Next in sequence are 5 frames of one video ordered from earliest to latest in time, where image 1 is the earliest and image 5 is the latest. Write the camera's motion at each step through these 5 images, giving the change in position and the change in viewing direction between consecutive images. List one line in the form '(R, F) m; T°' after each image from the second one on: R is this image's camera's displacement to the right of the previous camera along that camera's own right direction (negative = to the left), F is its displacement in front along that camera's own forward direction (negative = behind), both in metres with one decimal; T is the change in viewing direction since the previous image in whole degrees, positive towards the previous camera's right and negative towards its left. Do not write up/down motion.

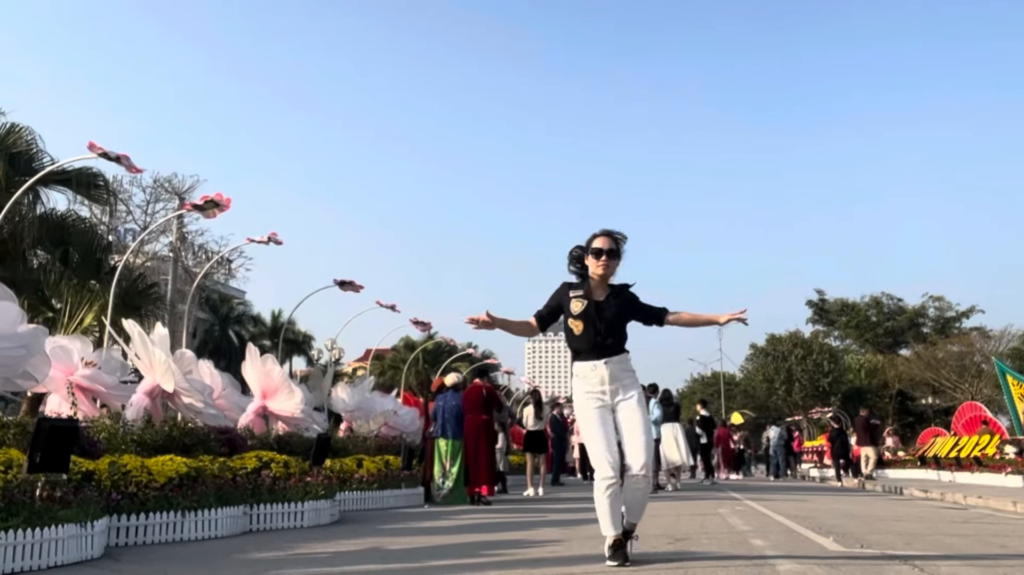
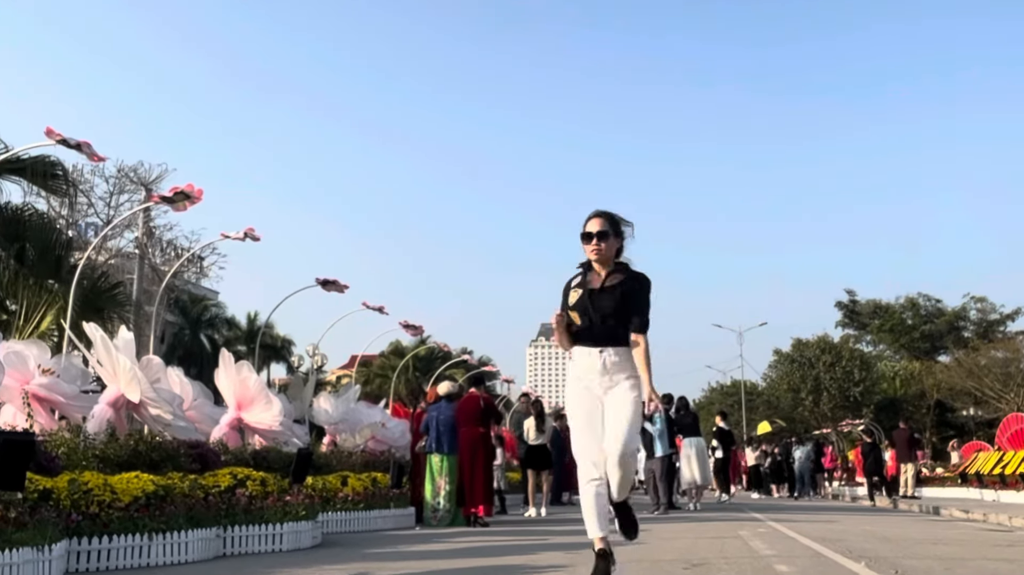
(-0.1, +1.6) m; 0°
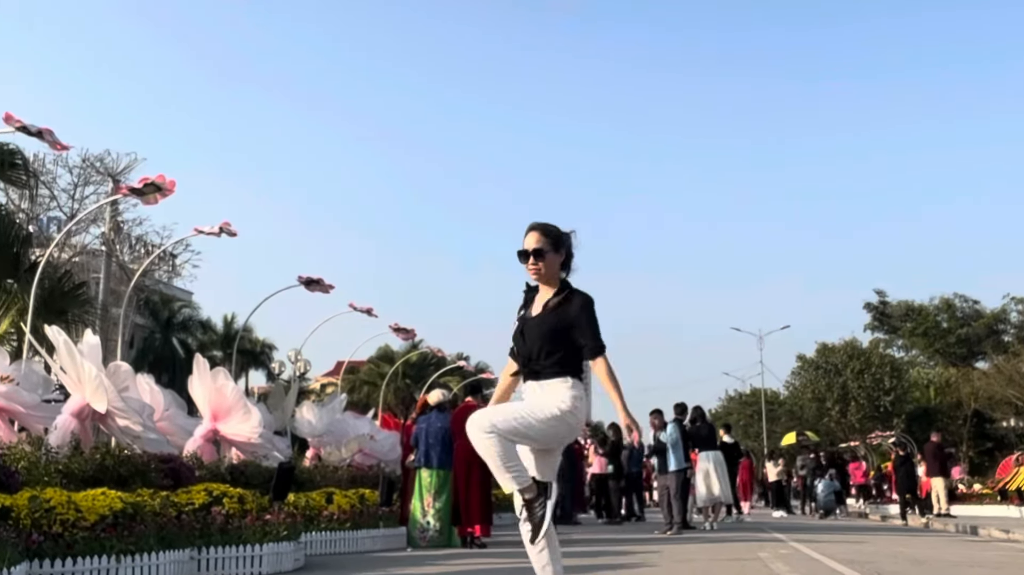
(-0.1, +1.3) m; 0°
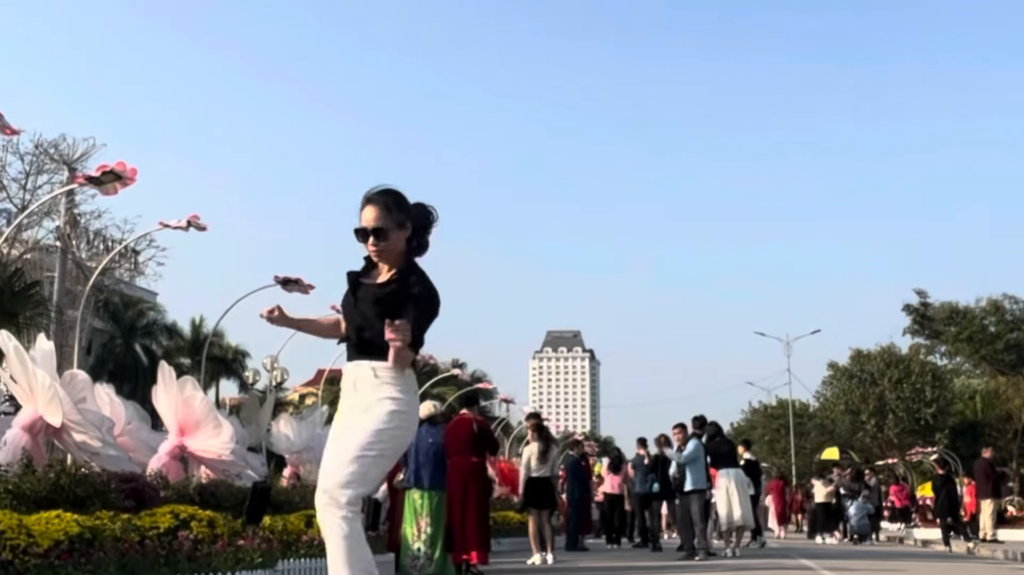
(-0.1, +1.5) m; 0°
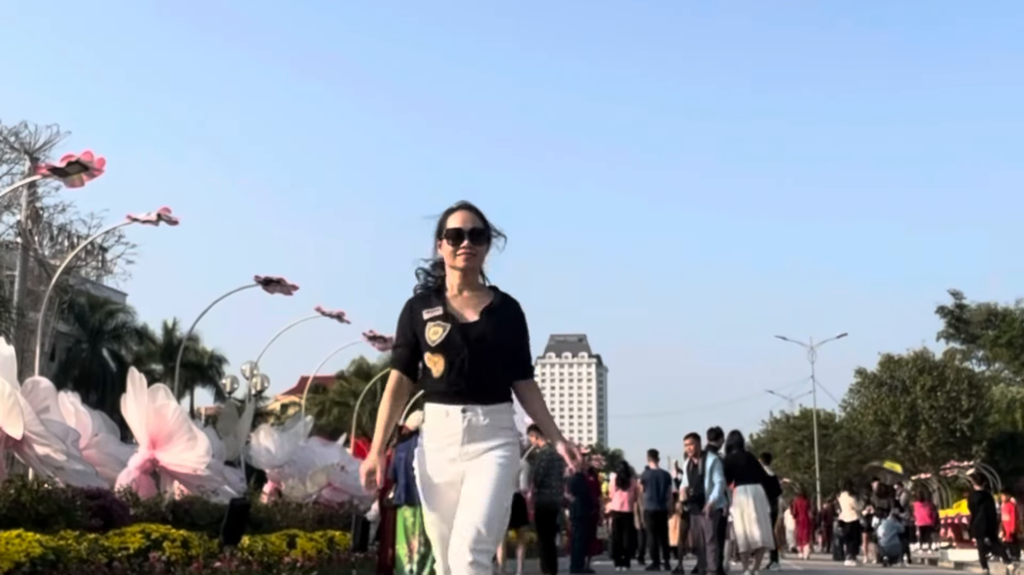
(0.0, +1.1) m; 0°
